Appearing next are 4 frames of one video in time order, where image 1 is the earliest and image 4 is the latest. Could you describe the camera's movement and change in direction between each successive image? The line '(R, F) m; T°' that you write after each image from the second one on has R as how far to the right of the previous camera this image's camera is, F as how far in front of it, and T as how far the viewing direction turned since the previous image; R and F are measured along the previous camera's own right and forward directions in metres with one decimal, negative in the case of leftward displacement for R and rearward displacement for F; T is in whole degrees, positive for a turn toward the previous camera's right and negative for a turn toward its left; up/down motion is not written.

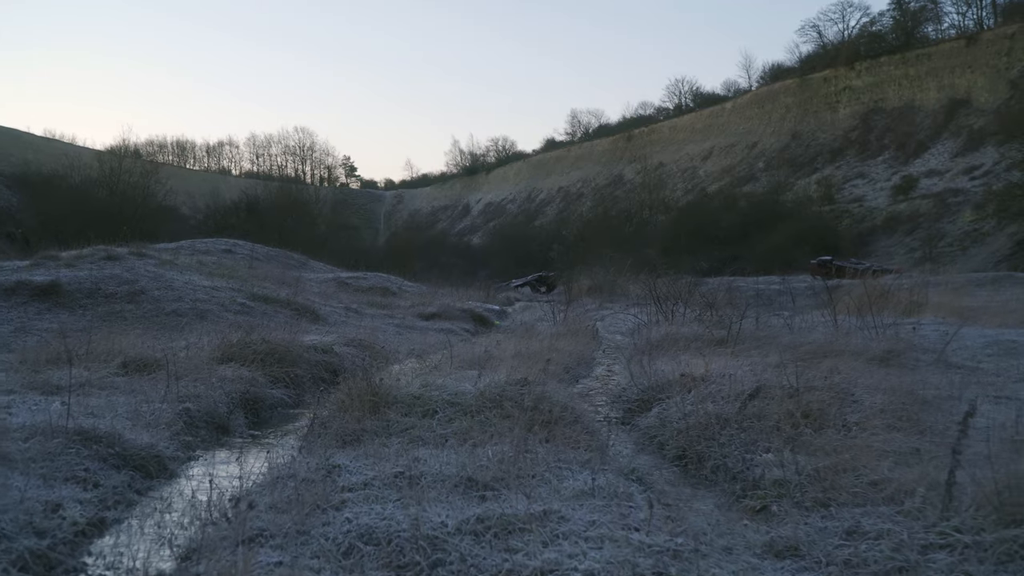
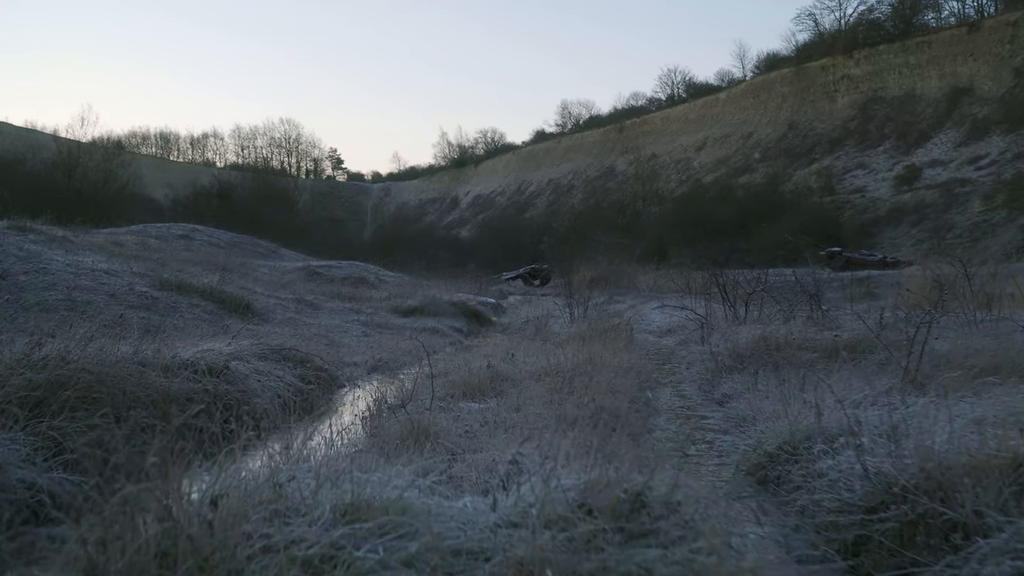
(-0.1, +3.8) m; 0°
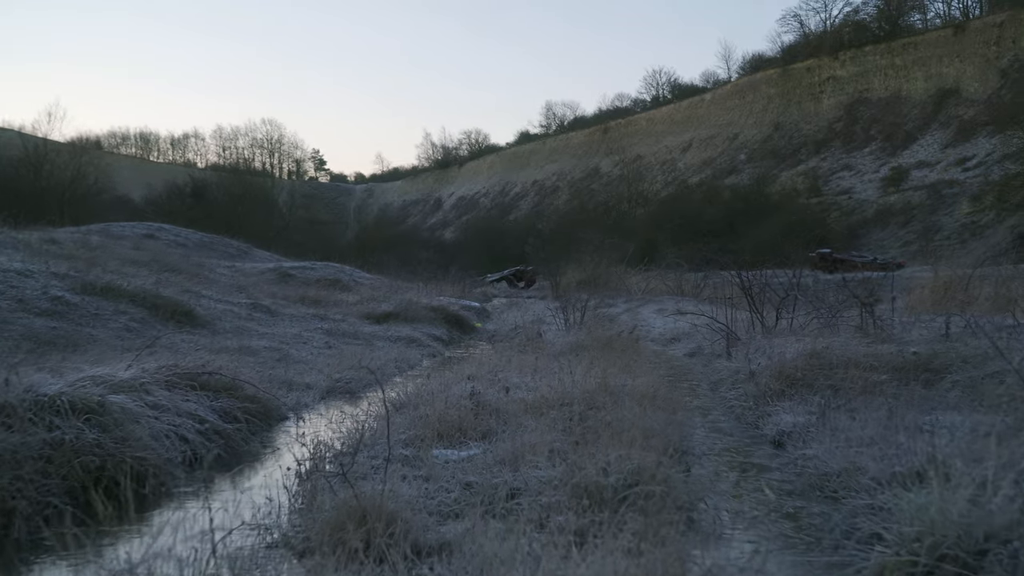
(0.0, +1.5) m; +1°
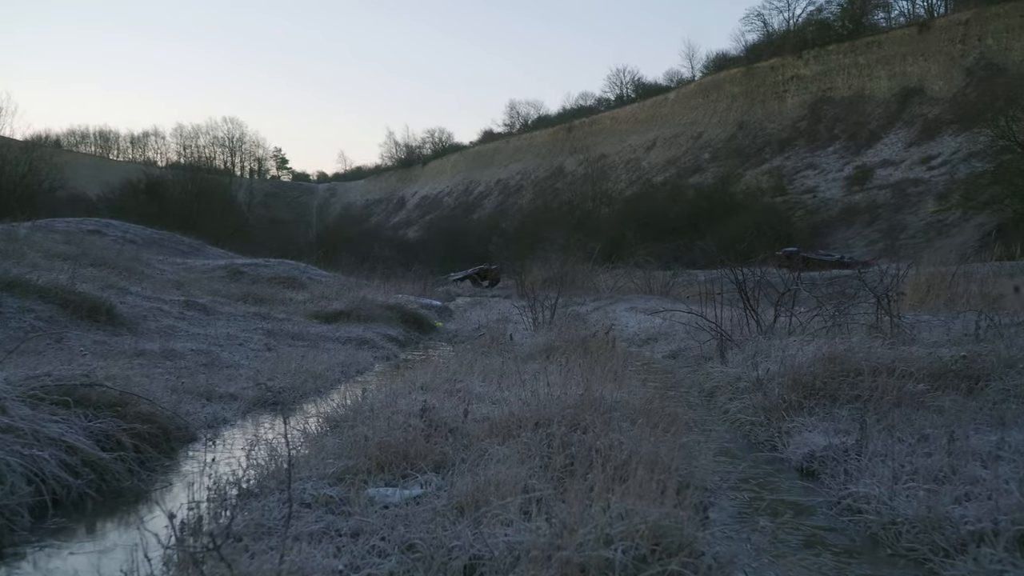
(0.0, +1.0) m; +2°
